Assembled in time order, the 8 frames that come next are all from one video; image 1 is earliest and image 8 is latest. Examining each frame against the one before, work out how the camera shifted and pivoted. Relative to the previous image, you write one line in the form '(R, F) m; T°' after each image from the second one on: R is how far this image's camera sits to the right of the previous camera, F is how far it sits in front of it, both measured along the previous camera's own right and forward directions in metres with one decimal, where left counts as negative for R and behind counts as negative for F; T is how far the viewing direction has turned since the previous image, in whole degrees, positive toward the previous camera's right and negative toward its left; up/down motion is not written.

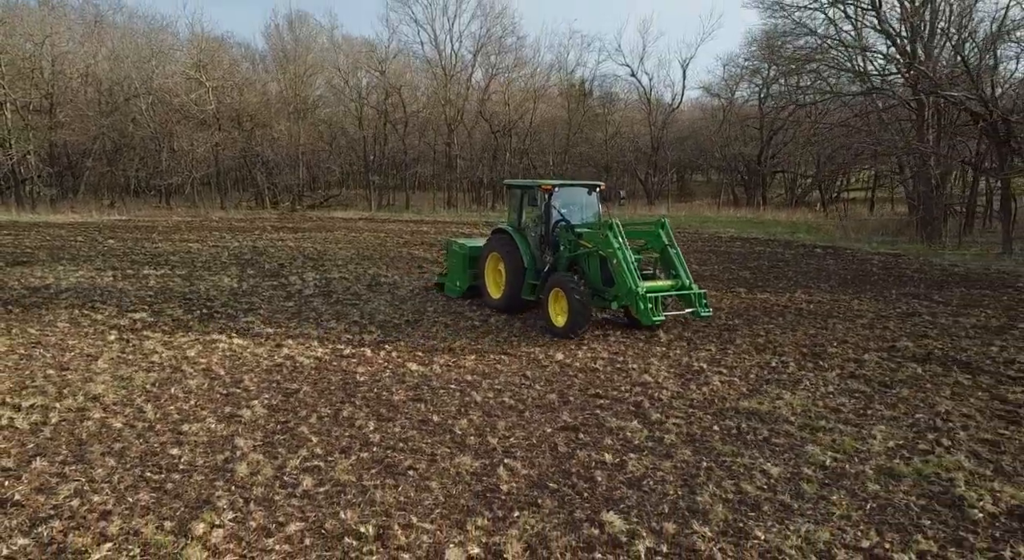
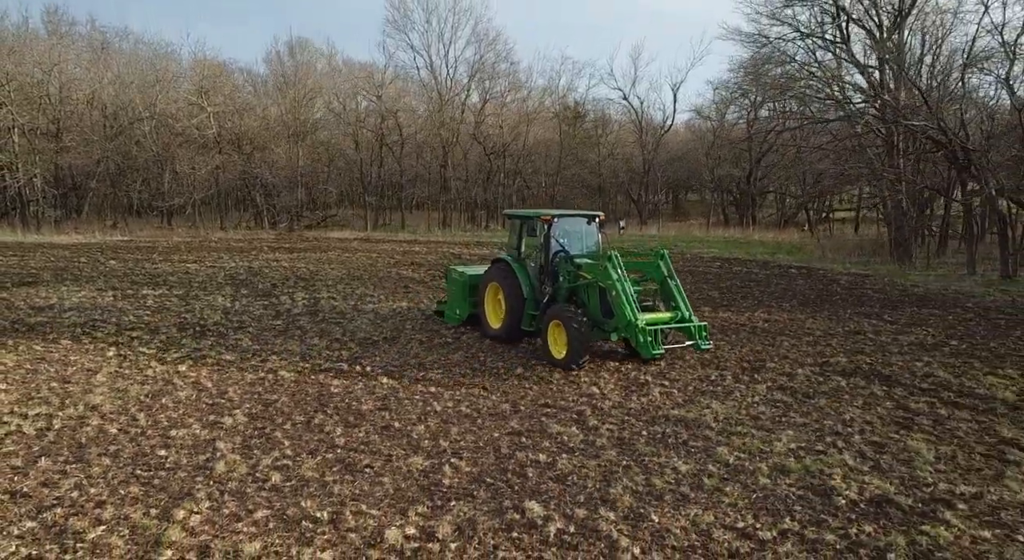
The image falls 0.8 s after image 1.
(+0.4, -0.7) m; 0°
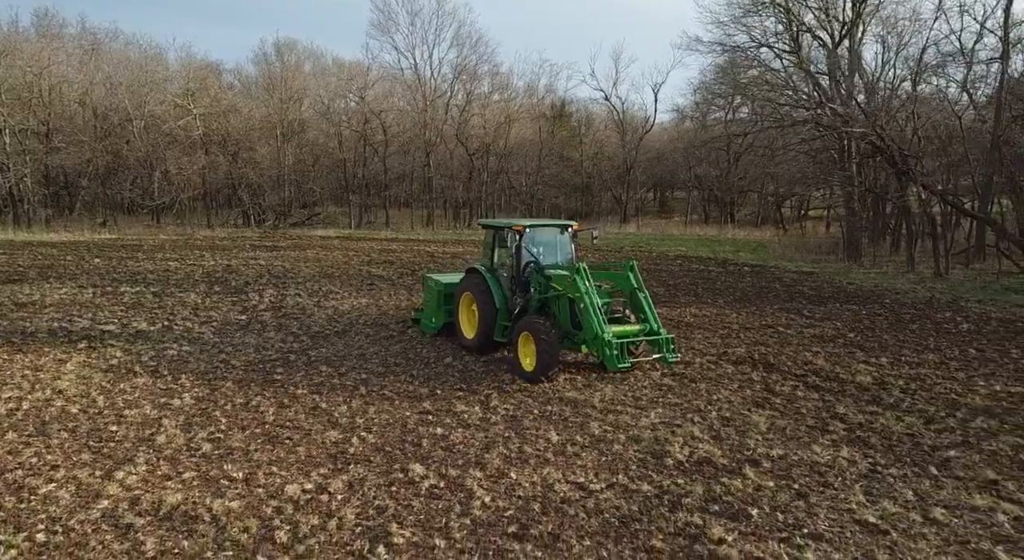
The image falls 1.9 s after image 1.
(+0.8, -0.8) m; 0°
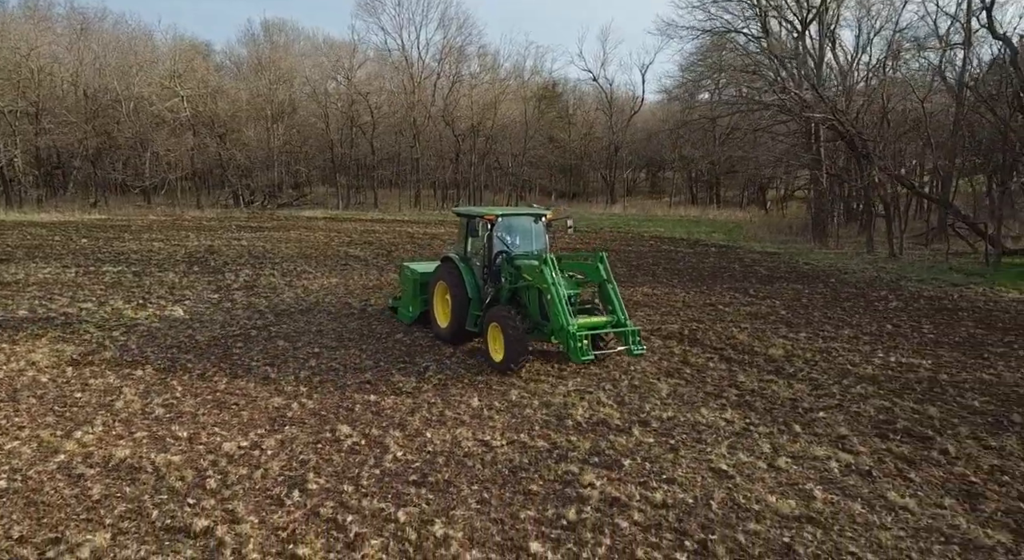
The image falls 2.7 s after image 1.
(+0.7, -0.6) m; 0°
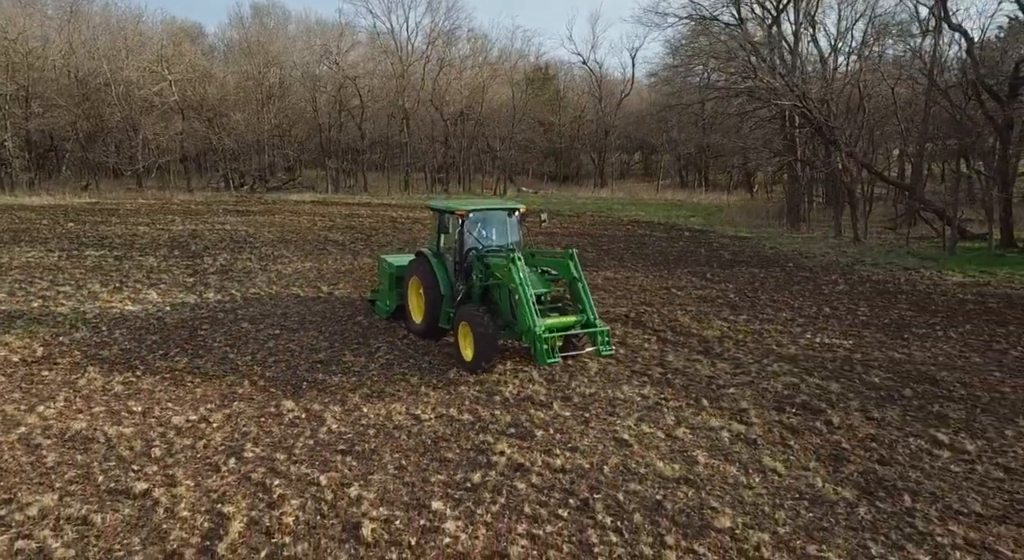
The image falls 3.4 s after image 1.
(+0.6, -0.4) m; 0°
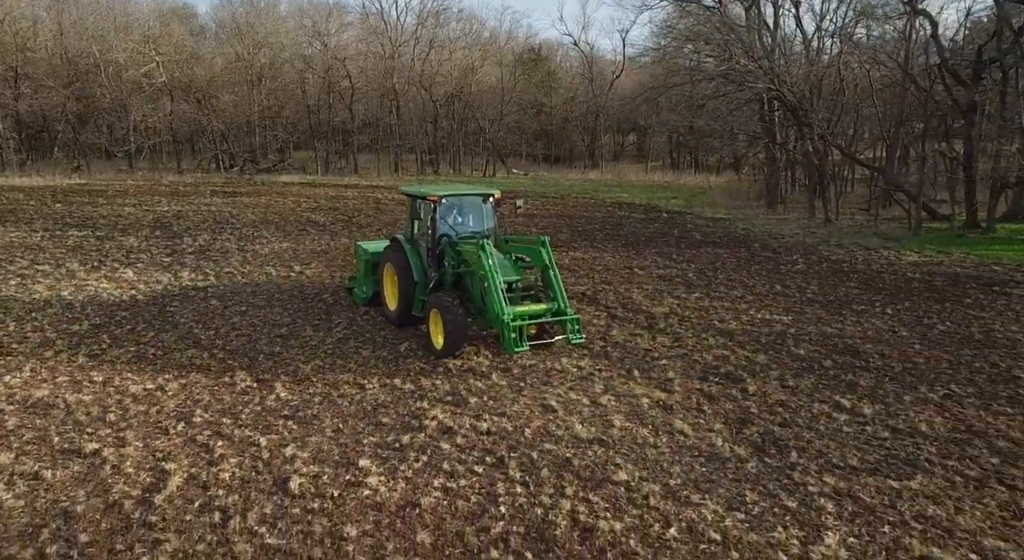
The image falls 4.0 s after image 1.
(+0.5, -0.3) m; 0°
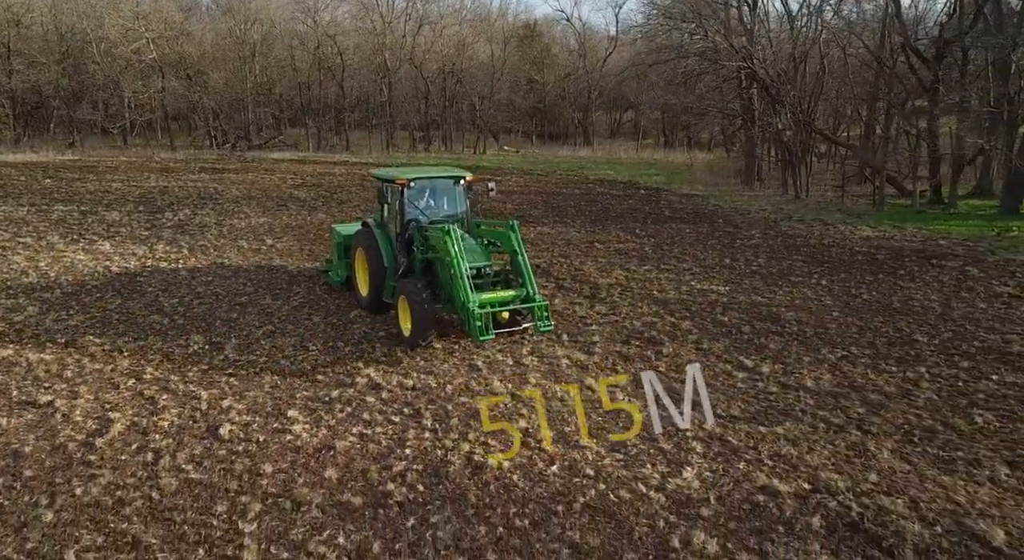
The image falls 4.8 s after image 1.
(+0.6, -0.4) m; 0°
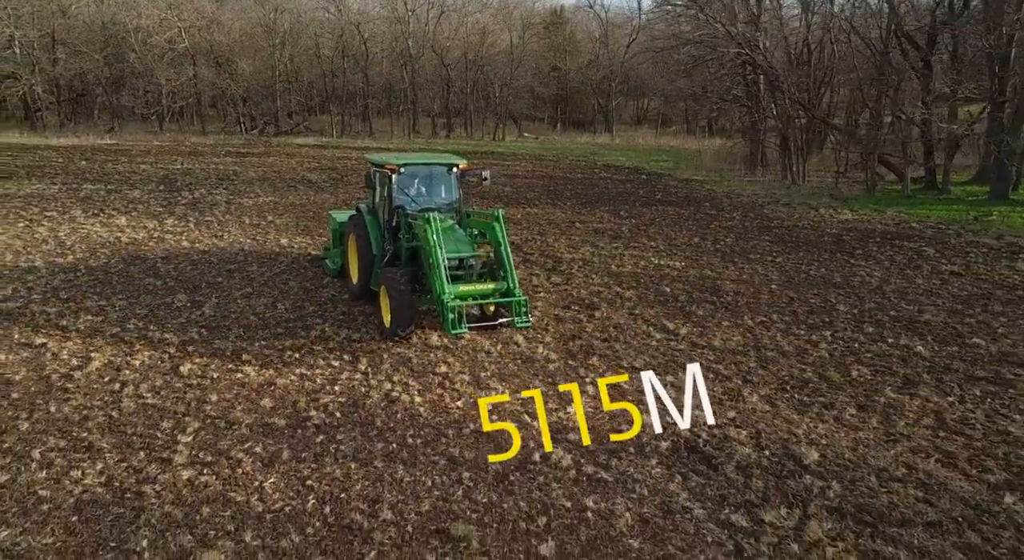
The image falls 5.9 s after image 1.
(+0.8, -0.5) m; -3°
